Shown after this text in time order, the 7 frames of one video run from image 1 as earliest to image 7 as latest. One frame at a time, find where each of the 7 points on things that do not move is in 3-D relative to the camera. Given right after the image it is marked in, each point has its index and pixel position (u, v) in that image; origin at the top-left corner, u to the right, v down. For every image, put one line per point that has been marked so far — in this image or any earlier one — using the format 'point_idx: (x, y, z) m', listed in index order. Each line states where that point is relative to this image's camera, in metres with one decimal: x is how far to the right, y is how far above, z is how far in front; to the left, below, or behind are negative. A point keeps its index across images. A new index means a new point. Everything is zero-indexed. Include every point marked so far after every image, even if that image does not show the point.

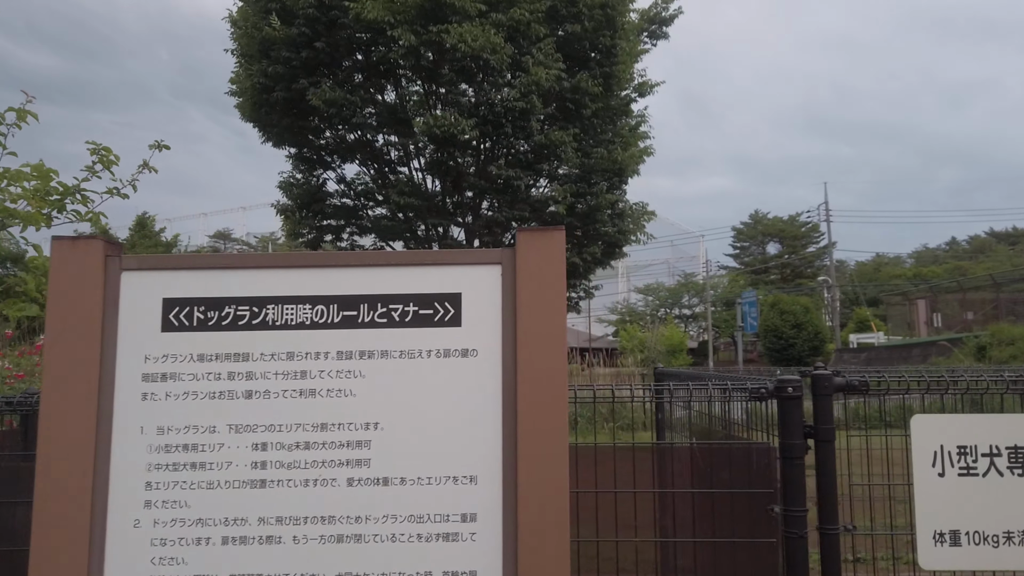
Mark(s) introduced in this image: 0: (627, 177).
0: (+1.6, +1.6, +10.6) m
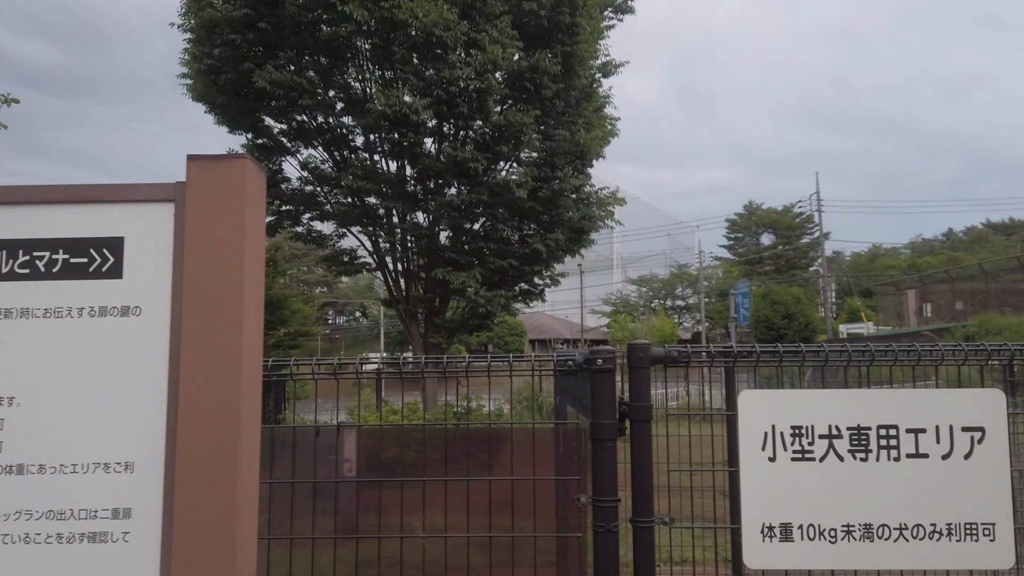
0: (+1.0, +1.7, +10.3) m
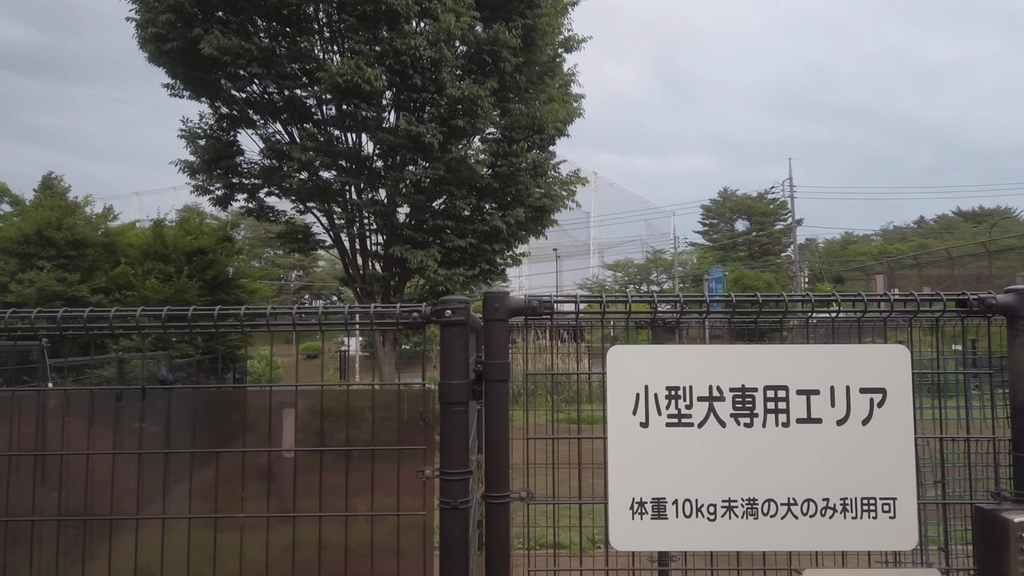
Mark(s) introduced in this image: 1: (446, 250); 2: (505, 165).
0: (+0.5, +2.0, +10.1) m
1: (-0.9, +0.5, +10.0) m
2: (-0.1, +1.6, +9.7) m
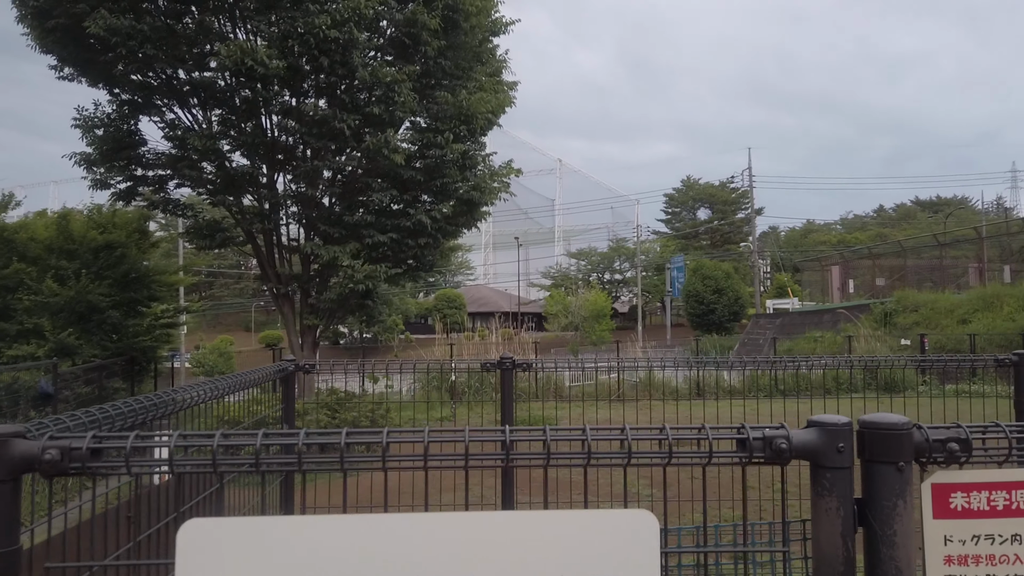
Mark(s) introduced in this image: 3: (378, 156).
0: (-0.4, +2.0, +9.6) m
1: (-1.8, +0.5, +9.4) m
2: (-1.0, +1.6, +9.2) m
3: (-1.6, +1.5, +8.8) m
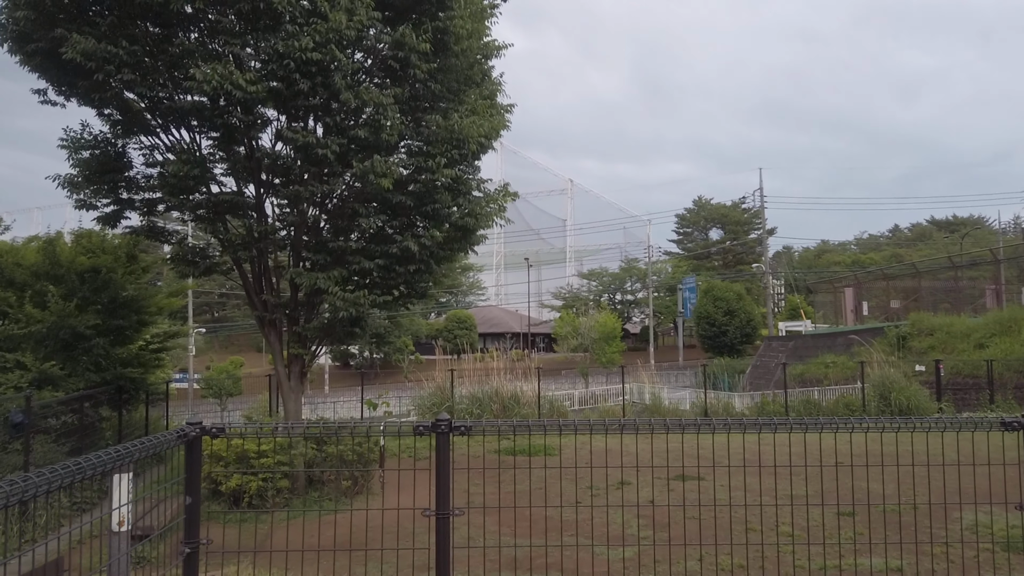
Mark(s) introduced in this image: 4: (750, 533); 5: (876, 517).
0: (-0.5, +1.7, +9.3) m
1: (-1.9, +0.2, +9.2) m
2: (-1.1, +1.3, +8.9) m
3: (-1.7, +1.2, +8.6) m
4: (+2.4, -2.5, +7.6) m
5: (+3.6, -2.3, +7.6) m
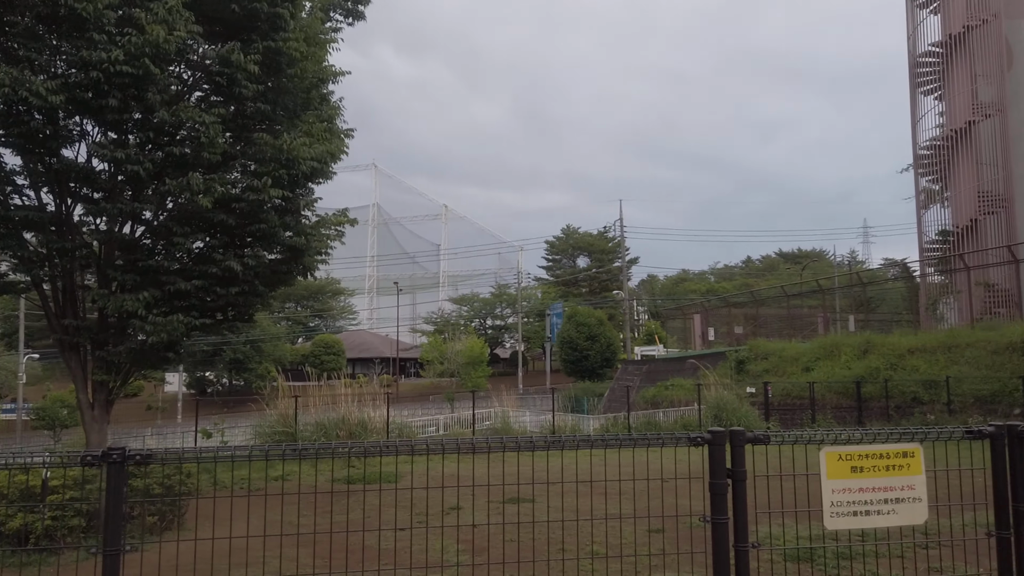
0: (-2.5, +1.4, +9.1) m
1: (-3.9, -0.1, +8.7) m
2: (-3.0, +1.0, +8.6) m
3: (-3.6, +1.0, +8.2) m
4: (+0.5, -2.7, +7.8) m
5: (+1.8, -2.6, +7.9) m
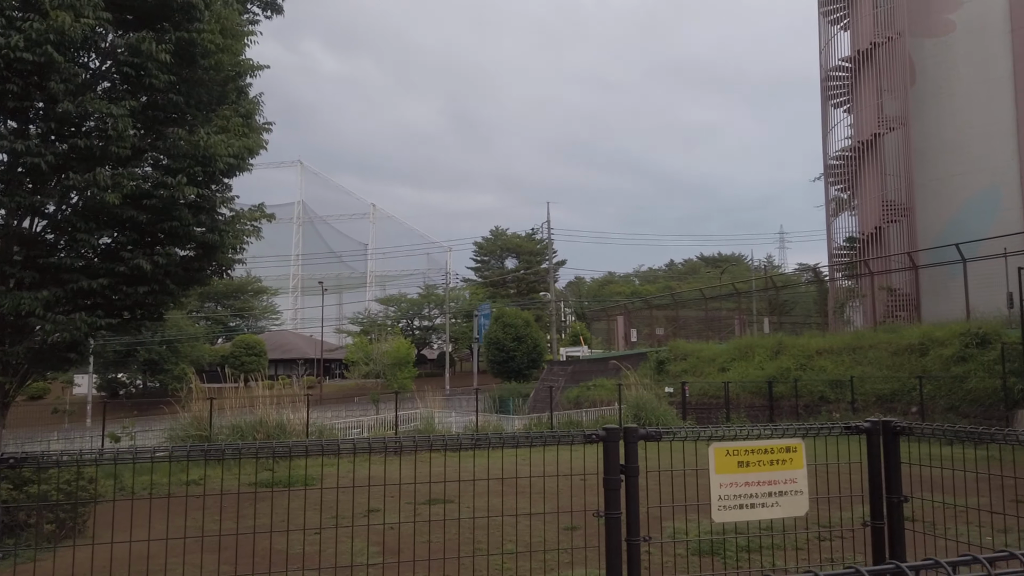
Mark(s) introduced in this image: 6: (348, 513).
0: (-3.5, +1.4, +8.9) m
1: (-4.8, -0.1, +8.3) m
2: (-3.9, +1.0, +8.3) m
3: (-4.4, +1.0, +7.9) m
4: (-0.3, -2.7, +7.8) m
5: (+0.9, -2.6, +8.1) m
6: (-1.9, -2.6, +8.8) m
